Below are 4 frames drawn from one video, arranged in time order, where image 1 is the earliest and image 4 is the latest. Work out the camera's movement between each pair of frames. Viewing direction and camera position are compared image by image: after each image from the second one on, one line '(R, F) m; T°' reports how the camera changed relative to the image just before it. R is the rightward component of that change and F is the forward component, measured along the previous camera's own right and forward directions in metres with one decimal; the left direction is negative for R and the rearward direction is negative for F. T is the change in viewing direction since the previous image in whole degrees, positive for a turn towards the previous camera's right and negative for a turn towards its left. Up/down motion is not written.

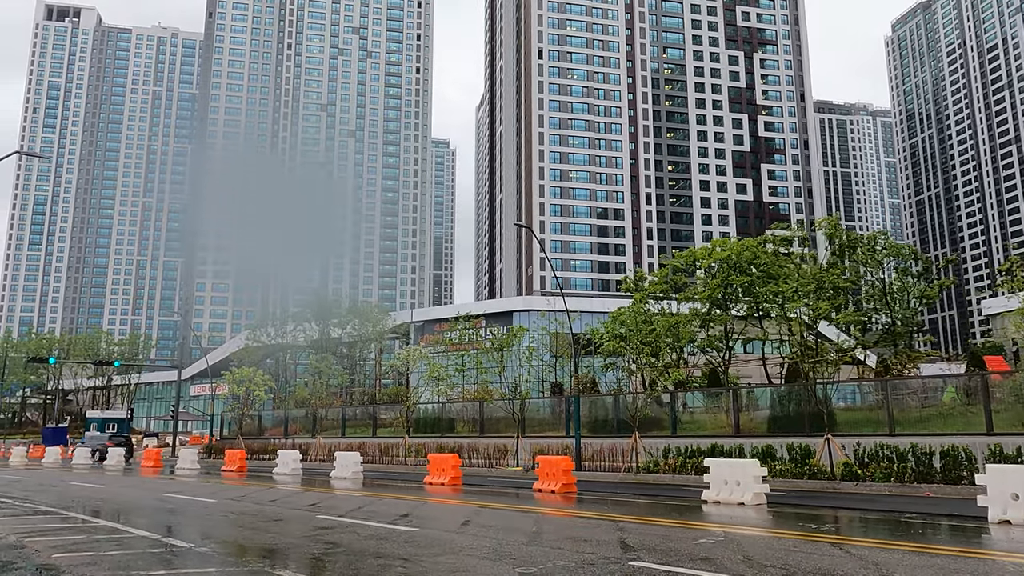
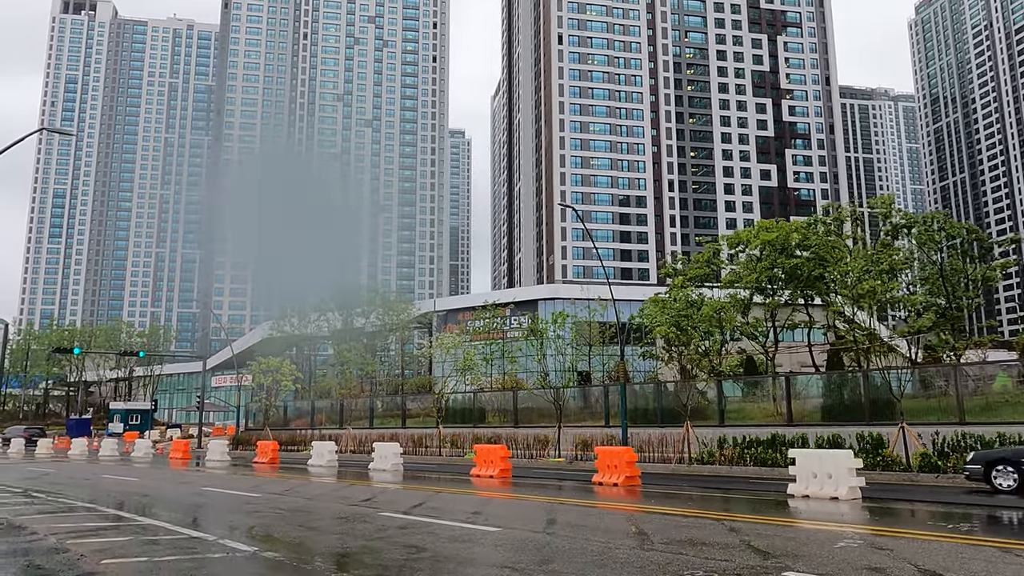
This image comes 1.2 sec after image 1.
(-0.9, +1.1) m; -1°
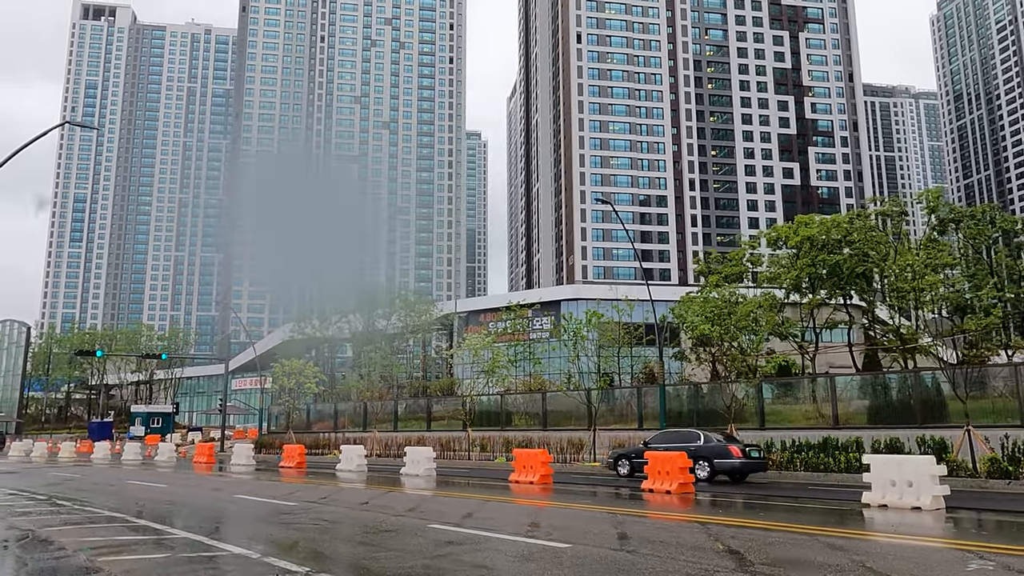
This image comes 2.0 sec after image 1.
(-0.6, +0.8) m; -1°
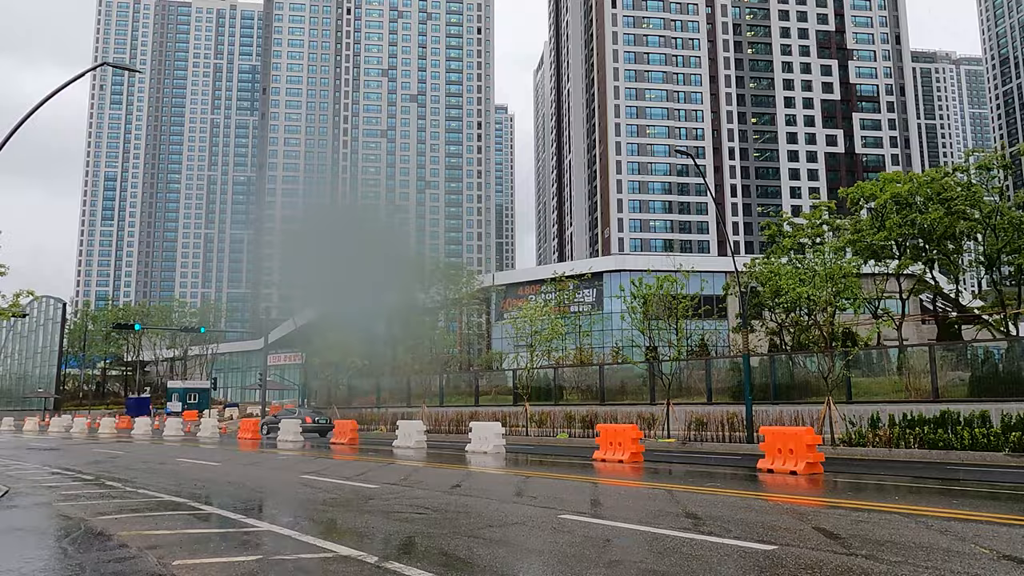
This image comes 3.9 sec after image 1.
(-1.3, +1.9) m; -2°
